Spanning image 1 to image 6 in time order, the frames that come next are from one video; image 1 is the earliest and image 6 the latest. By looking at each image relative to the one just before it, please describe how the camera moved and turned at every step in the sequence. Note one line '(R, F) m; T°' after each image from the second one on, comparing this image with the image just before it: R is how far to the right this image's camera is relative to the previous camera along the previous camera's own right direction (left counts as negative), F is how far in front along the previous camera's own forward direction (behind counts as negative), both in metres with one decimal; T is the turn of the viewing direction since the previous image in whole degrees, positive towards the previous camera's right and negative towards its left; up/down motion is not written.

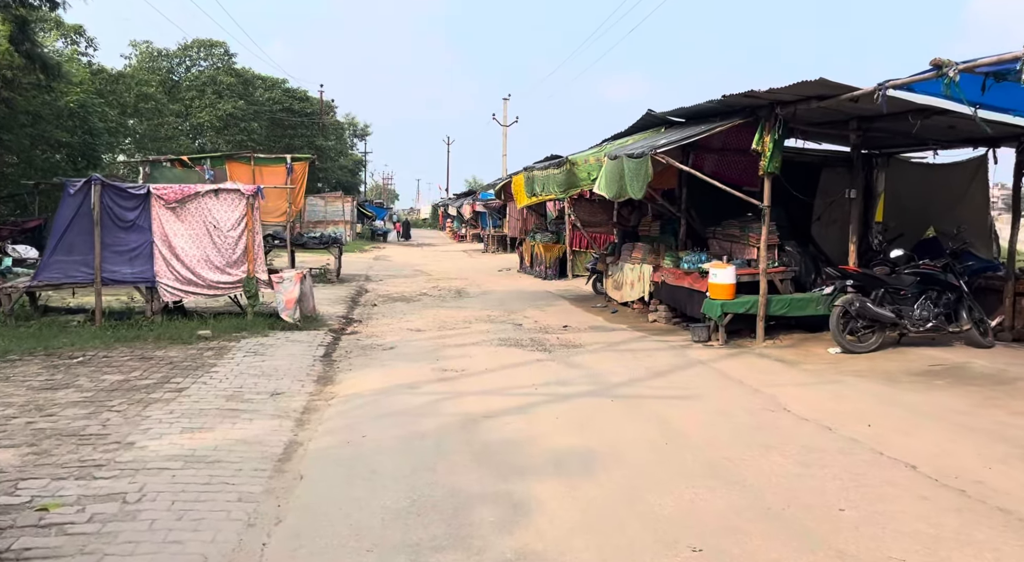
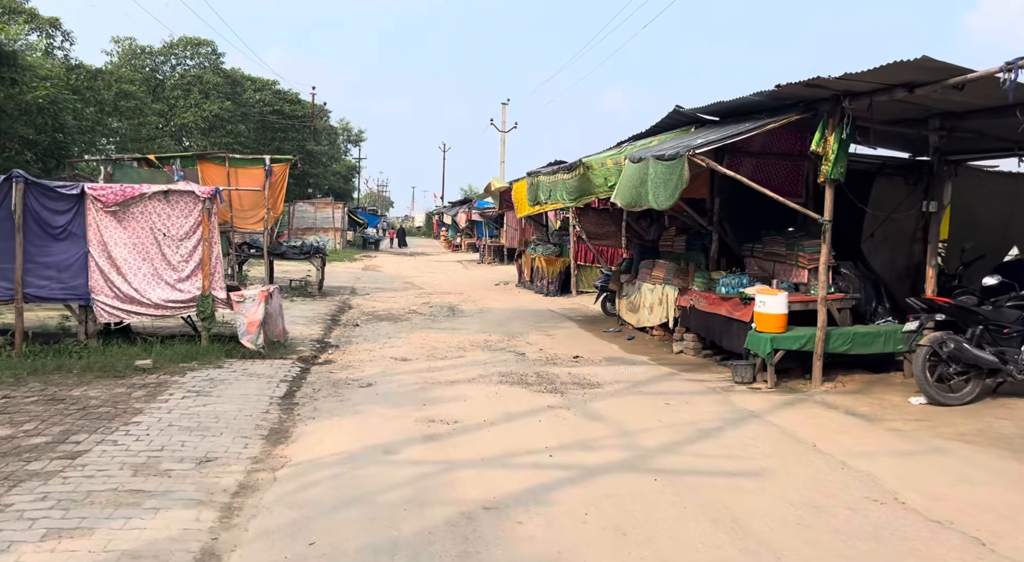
(-0.1, +1.7) m; 0°
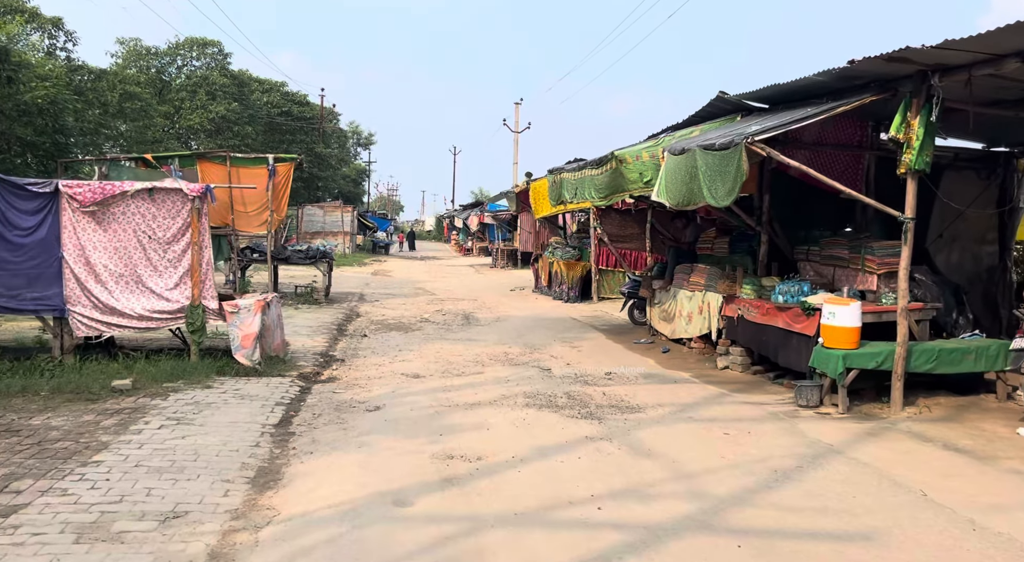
(-0.2, +1.0) m; -1°
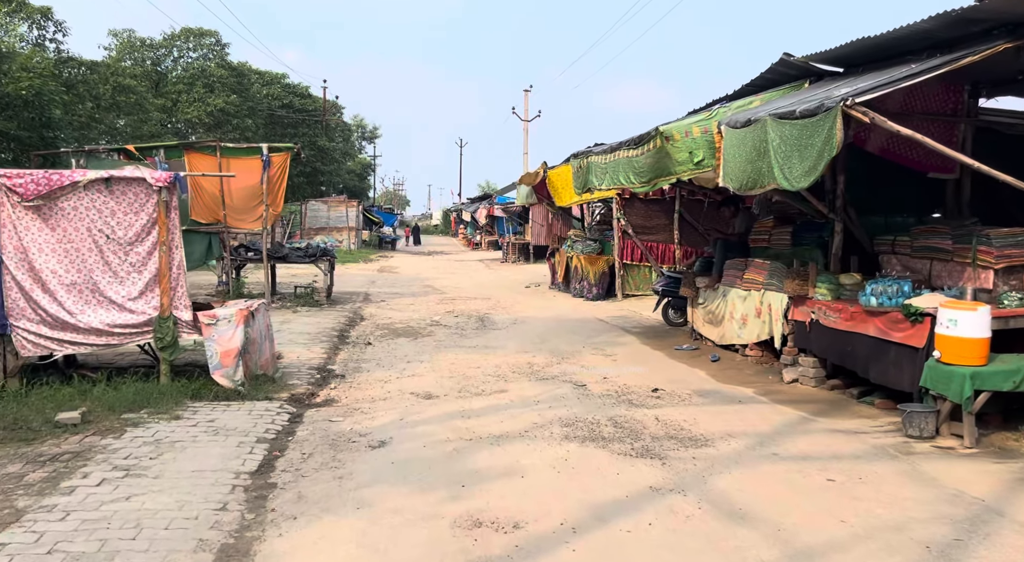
(-0.2, +1.4) m; -1°
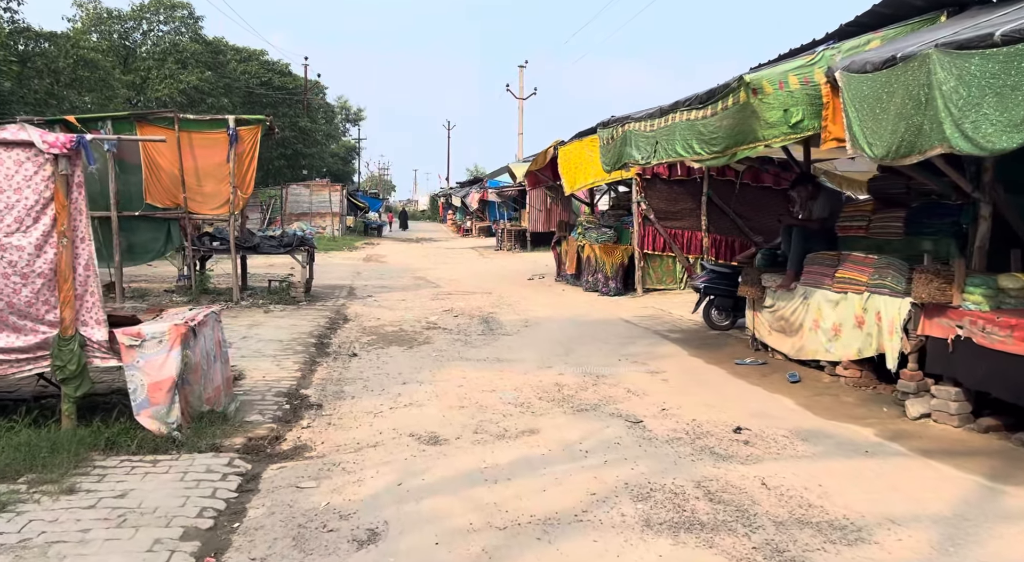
(-0.4, +2.0) m; +1°
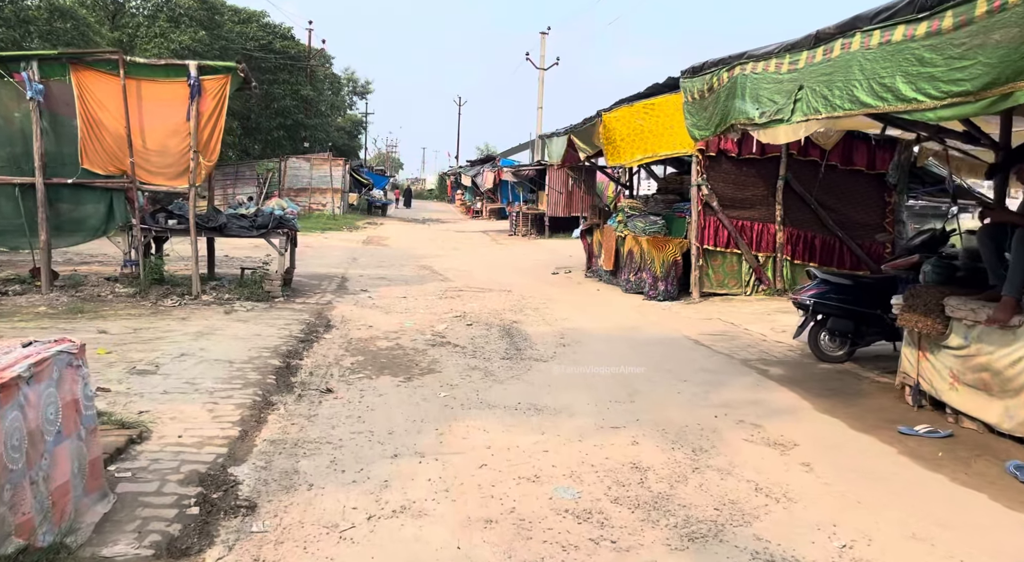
(-0.3, +2.7) m; 0°
